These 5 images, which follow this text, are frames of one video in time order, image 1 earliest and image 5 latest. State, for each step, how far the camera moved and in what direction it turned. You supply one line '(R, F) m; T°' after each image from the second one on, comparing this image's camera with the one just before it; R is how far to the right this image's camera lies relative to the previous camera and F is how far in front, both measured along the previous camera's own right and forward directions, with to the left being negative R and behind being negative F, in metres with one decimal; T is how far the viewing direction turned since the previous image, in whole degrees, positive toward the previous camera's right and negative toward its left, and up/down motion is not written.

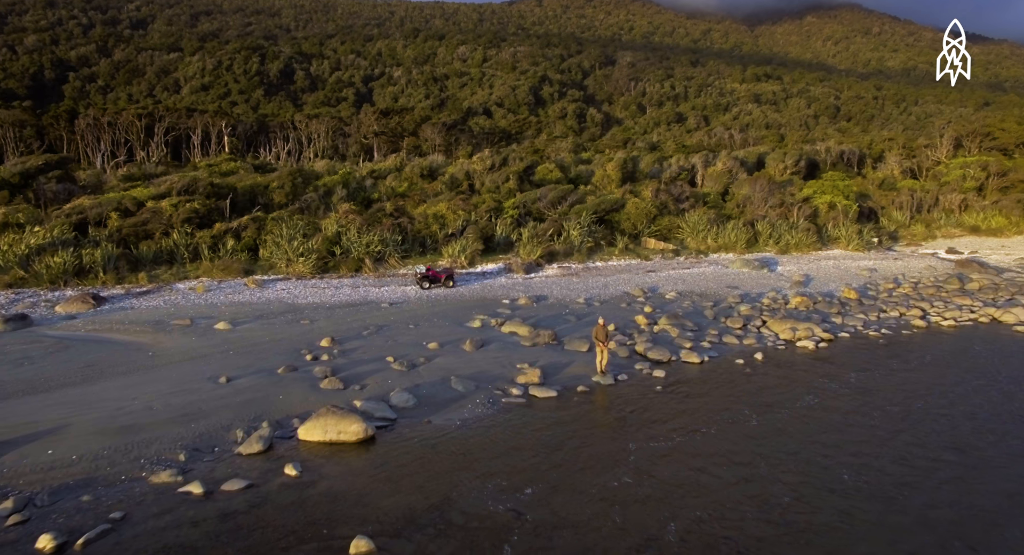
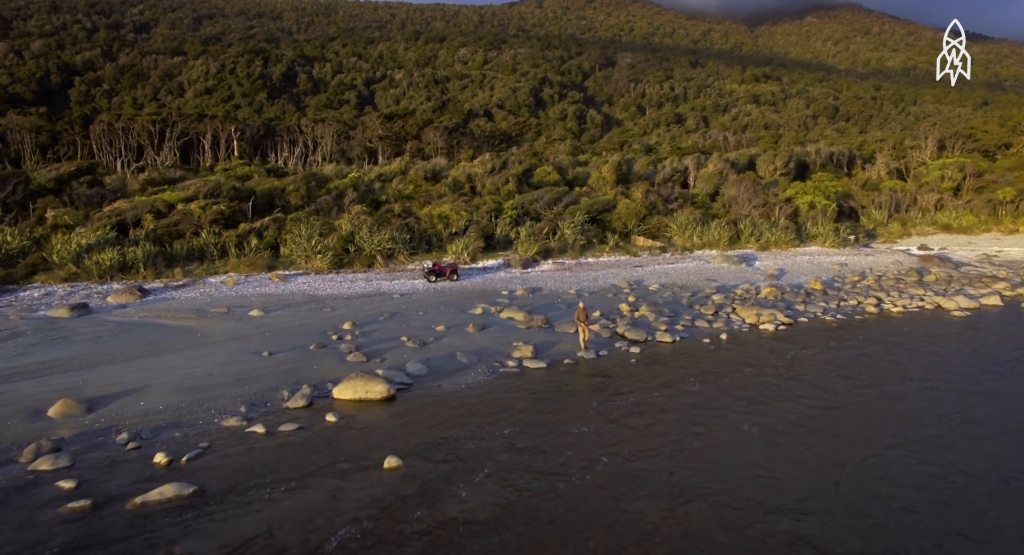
(+0.1, -1.3) m; 0°
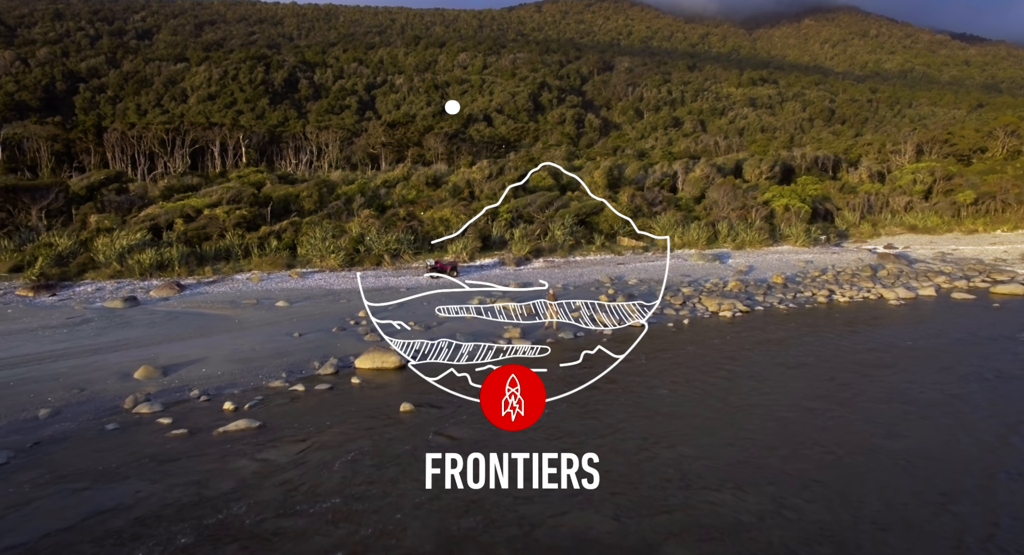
(+0.1, -1.6) m; 0°
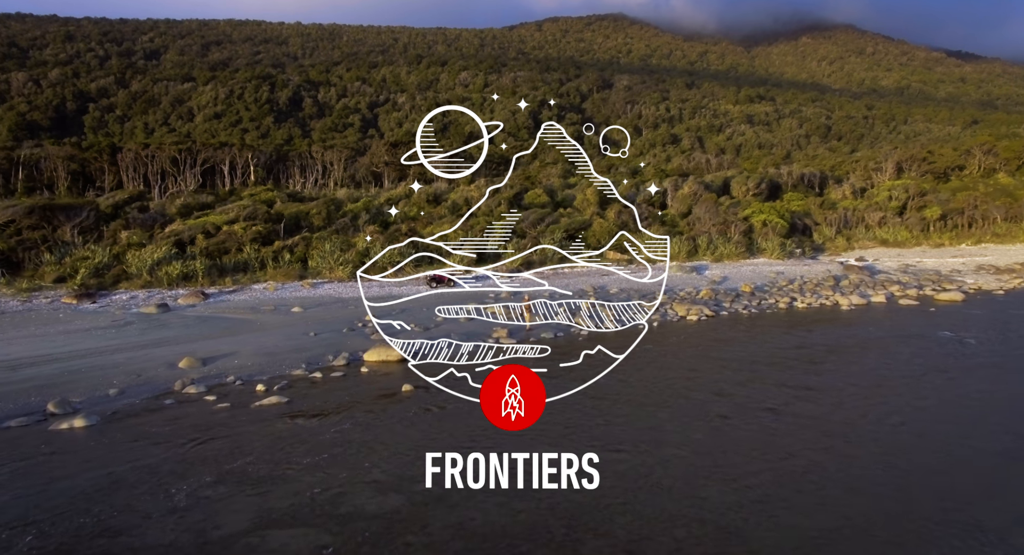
(+0.2, -1.5) m; 0°
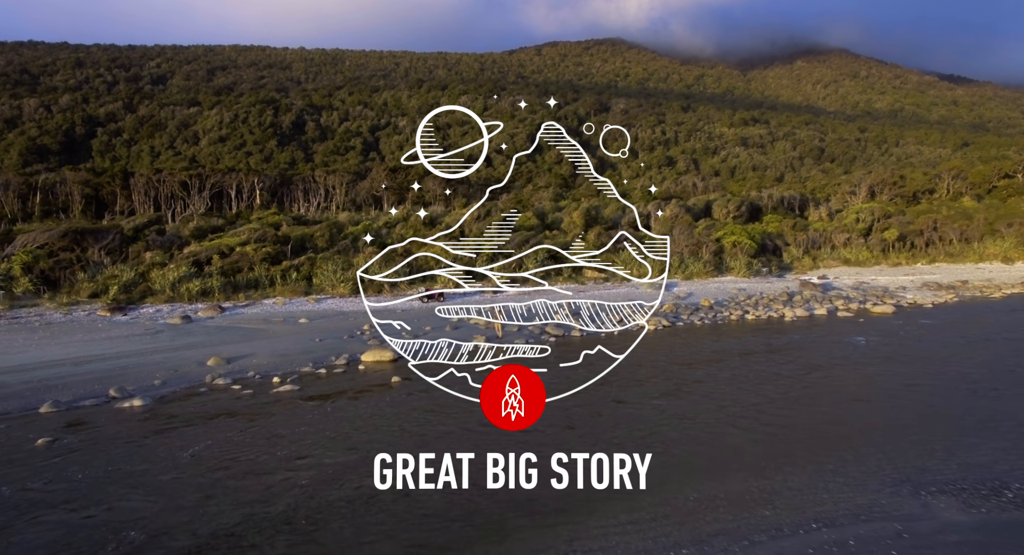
(+0.4, -1.9) m; 0°
